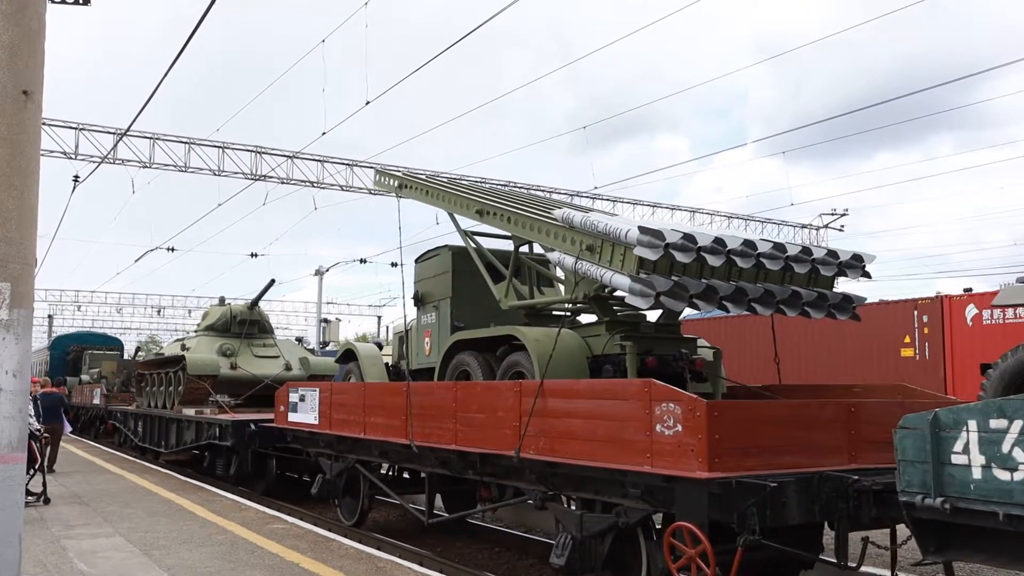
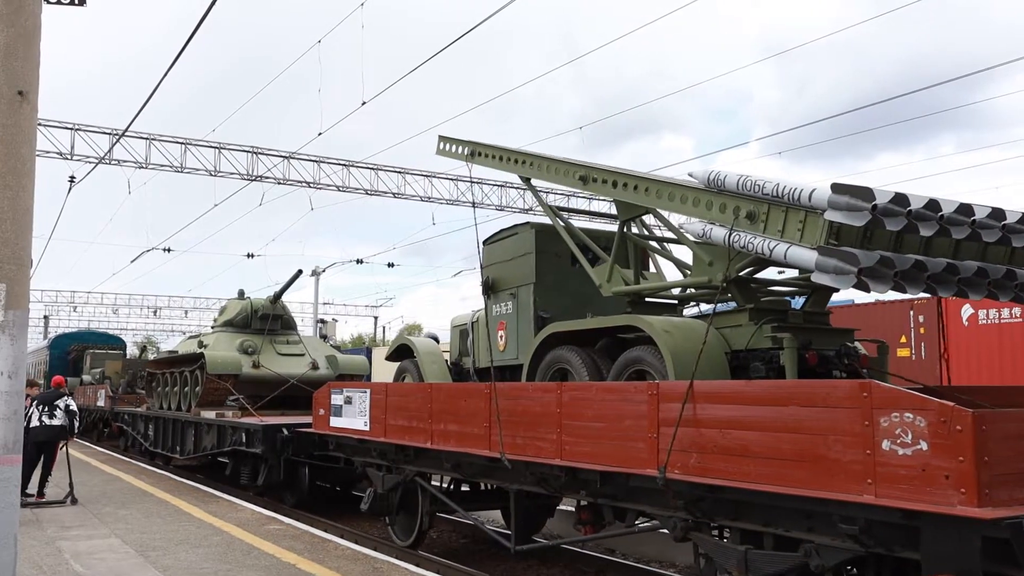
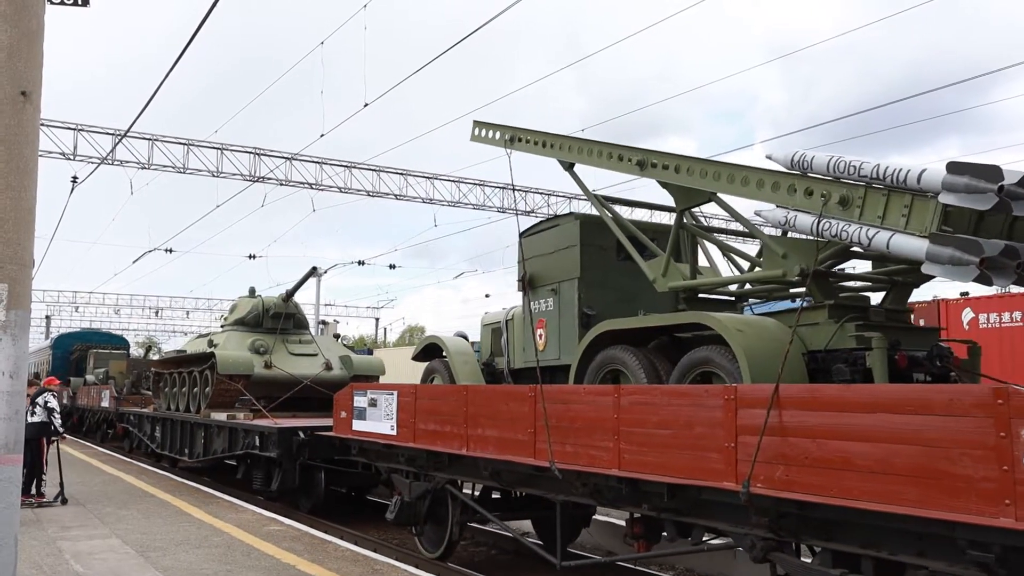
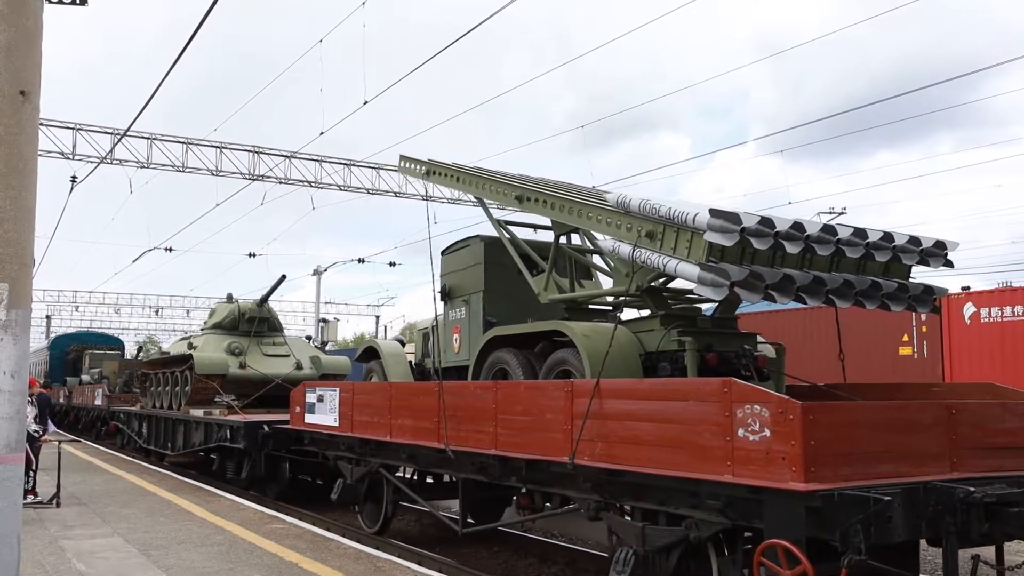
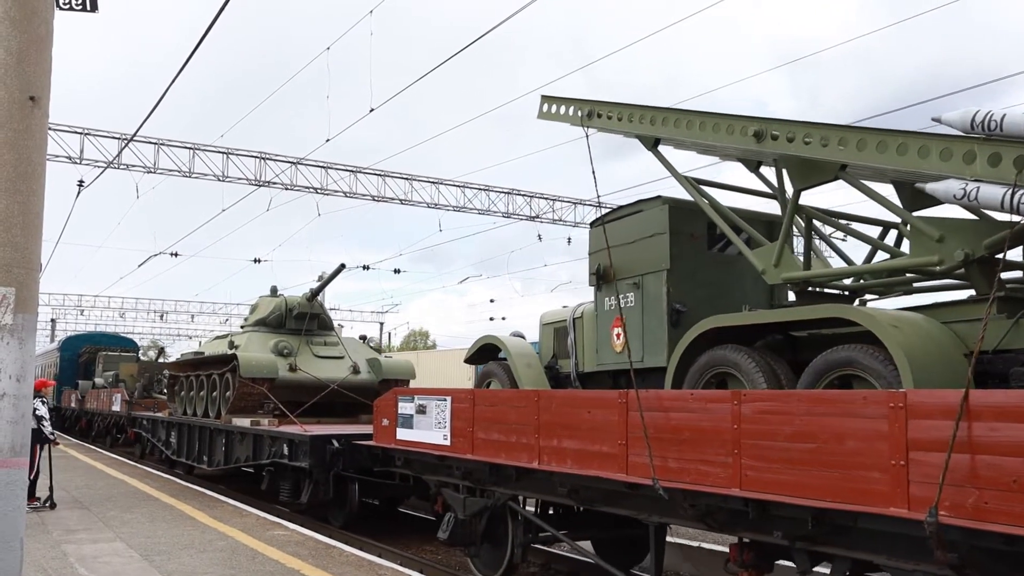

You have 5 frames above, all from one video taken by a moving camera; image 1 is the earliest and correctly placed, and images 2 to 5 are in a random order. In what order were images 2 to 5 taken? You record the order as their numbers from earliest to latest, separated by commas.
4, 2, 3, 5
